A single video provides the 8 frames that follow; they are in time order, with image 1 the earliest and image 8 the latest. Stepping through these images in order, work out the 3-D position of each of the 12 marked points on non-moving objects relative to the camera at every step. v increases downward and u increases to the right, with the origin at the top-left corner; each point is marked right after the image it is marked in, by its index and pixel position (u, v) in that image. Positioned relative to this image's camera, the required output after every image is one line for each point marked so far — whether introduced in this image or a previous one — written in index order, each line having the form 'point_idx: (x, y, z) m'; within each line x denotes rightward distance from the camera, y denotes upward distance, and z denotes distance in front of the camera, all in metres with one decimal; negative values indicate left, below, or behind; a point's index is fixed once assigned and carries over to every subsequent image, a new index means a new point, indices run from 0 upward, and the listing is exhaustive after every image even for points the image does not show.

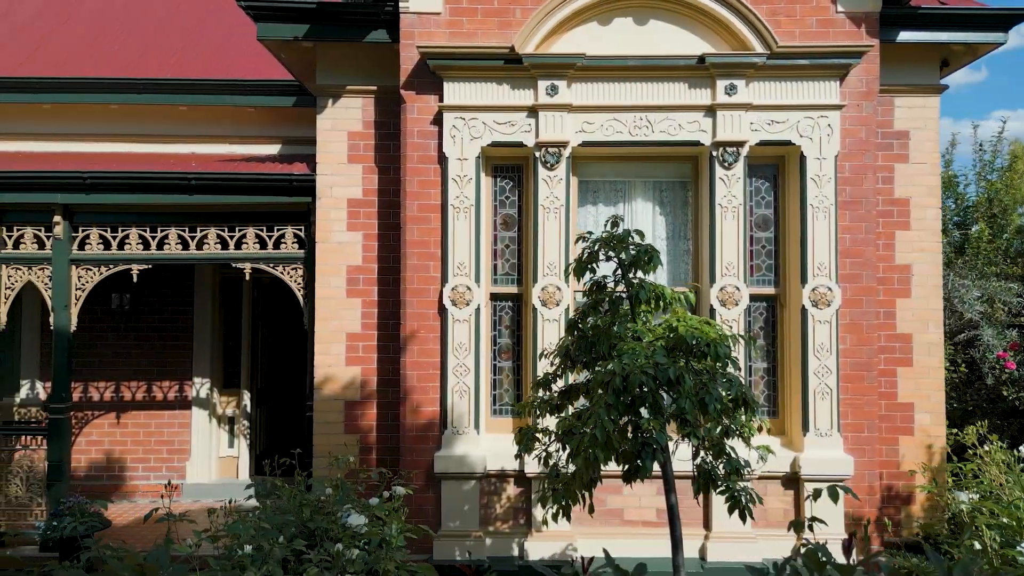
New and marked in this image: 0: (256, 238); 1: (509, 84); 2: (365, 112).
0: (-2.6, +0.5, +6.4) m
1: (0.0, +1.8, +5.5) m
2: (-1.4, +1.7, +6.1) m
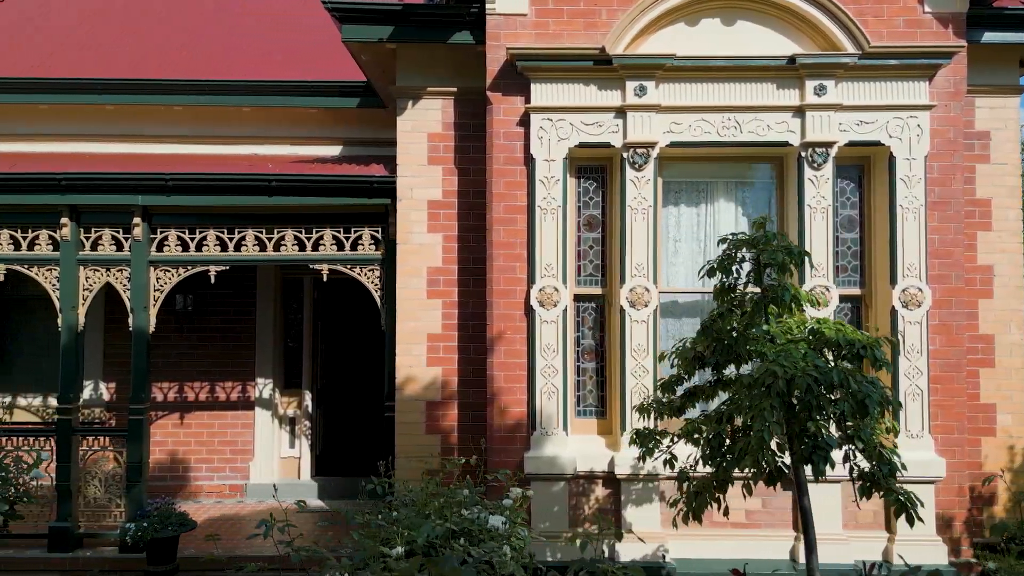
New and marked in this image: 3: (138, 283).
0: (-1.8, +0.5, +6.4) m
1: (+0.8, +1.8, +5.5) m
2: (-0.7, +1.7, +6.1) m
3: (-3.8, +0.1, +6.3) m
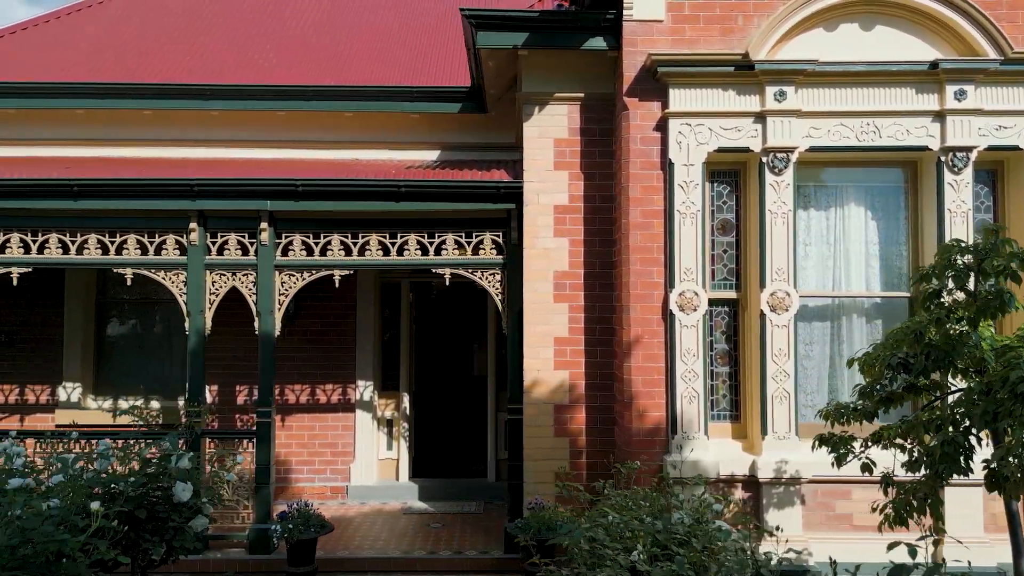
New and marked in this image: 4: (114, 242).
0: (-0.6, +0.5, +6.5) m
1: (+2.0, +1.8, +5.6) m
2: (+0.6, +1.7, +6.1) m
3: (-2.5, 0.0, +6.3) m
4: (-4.1, +0.5, +6.4) m
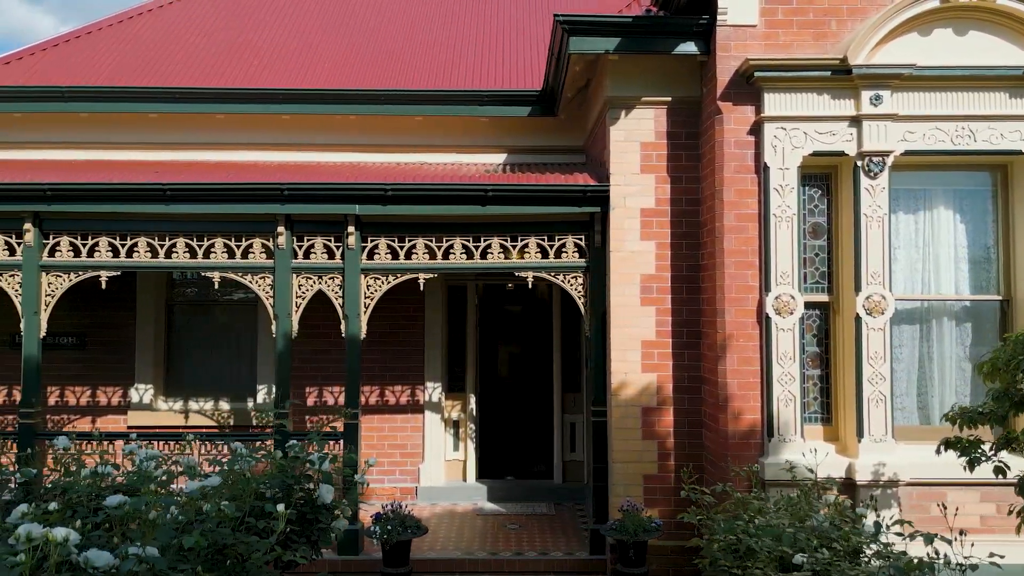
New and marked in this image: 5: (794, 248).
0: (+0.3, +0.4, +6.5) m
1: (+2.9, +1.7, +5.6) m
2: (+1.4, +1.6, +6.2) m
3: (-1.6, 0.0, +6.4) m
4: (-3.2, +0.4, +6.5) m
5: (+2.5, +0.4, +5.6) m
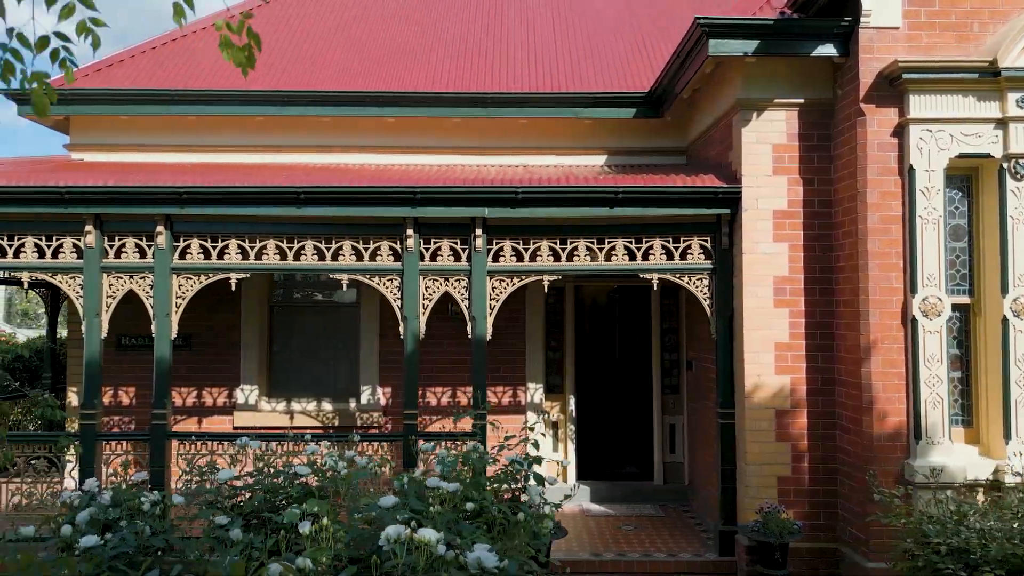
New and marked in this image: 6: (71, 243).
0: (+1.6, +0.4, +6.5) m
1: (+4.2, +1.7, +5.6) m
2: (+2.8, +1.6, +6.2) m
3: (-0.3, 0.0, +6.4) m
4: (-1.9, +0.4, +6.6) m
5: (+3.8, +0.3, +5.6) m
6: (-4.6, +0.5, +6.5) m
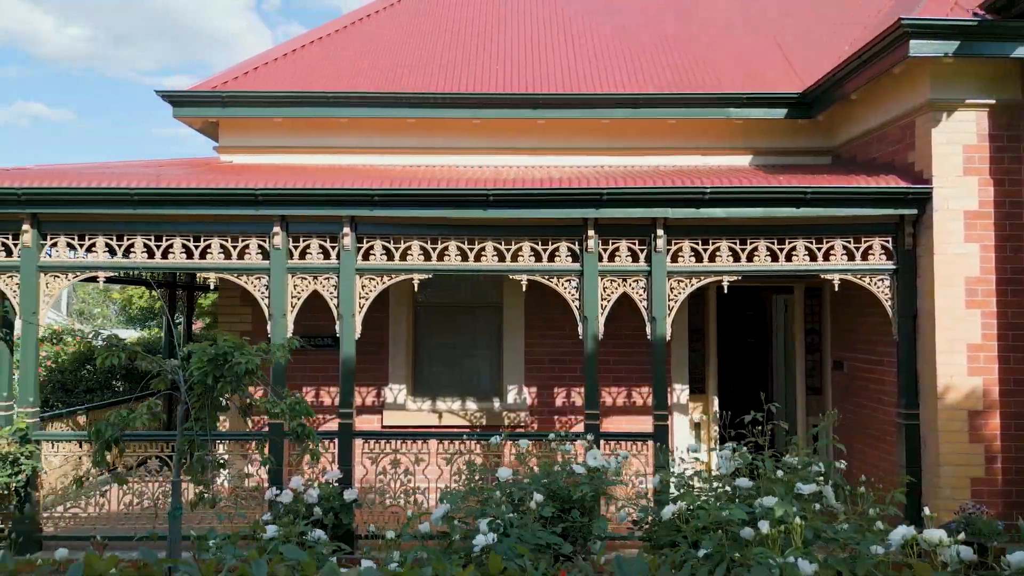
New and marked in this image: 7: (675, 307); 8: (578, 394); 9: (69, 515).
0: (+3.5, +0.4, +6.5) m
1: (+6.0, +1.7, +5.6) m
2: (+4.6, +1.6, +6.2) m
3: (+1.5, 0.0, +6.4) m
4: (0.0, +0.4, +6.6) m
5: (+5.7, +0.3, +5.5) m
6: (-2.7, +0.5, +6.6) m
7: (+1.7, -0.2, +6.5) m
8: (+0.9, -1.4, +8.1) m
9: (-4.6, -2.4, +6.5) m
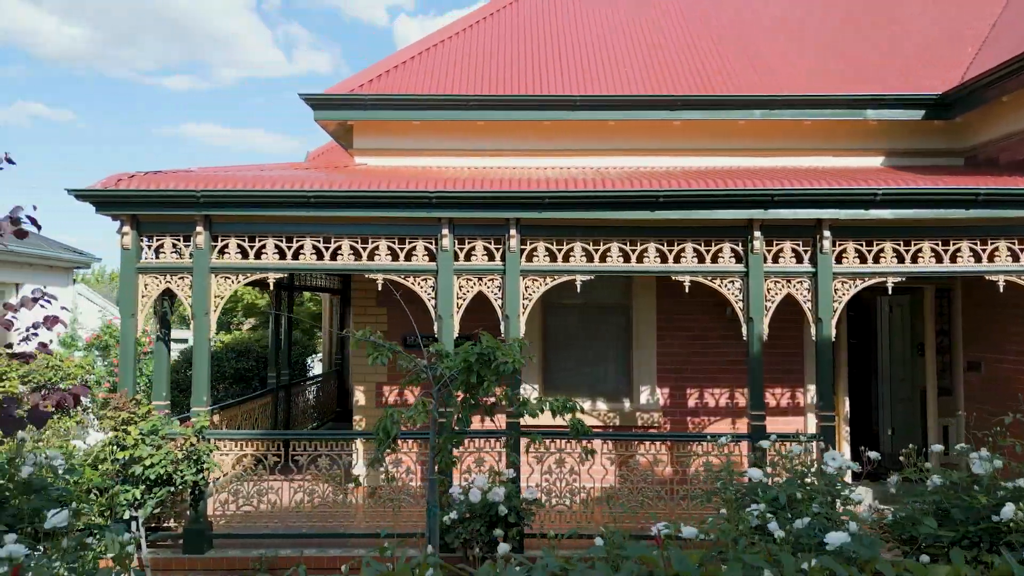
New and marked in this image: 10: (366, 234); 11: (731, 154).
0: (+5.2, +0.4, +6.6) m
1: (+7.8, +1.7, +5.6) m
2: (+6.4, +1.6, +6.2) m
3: (+3.3, -0.1, +6.5) m
4: (+1.7, +0.4, +6.7) m
5: (+7.4, +0.3, +5.5) m
6: (-0.9, +0.4, +6.7) m
7: (+3.4, -0.2, +6.6) m
8: (+2.6, -1.4, +8.2) m
9: (-2.9, -2.4, +6.6) m
10: (-1.6, +0.6, +6.7) m
11: (+2.9, +1.7, +8.1) m
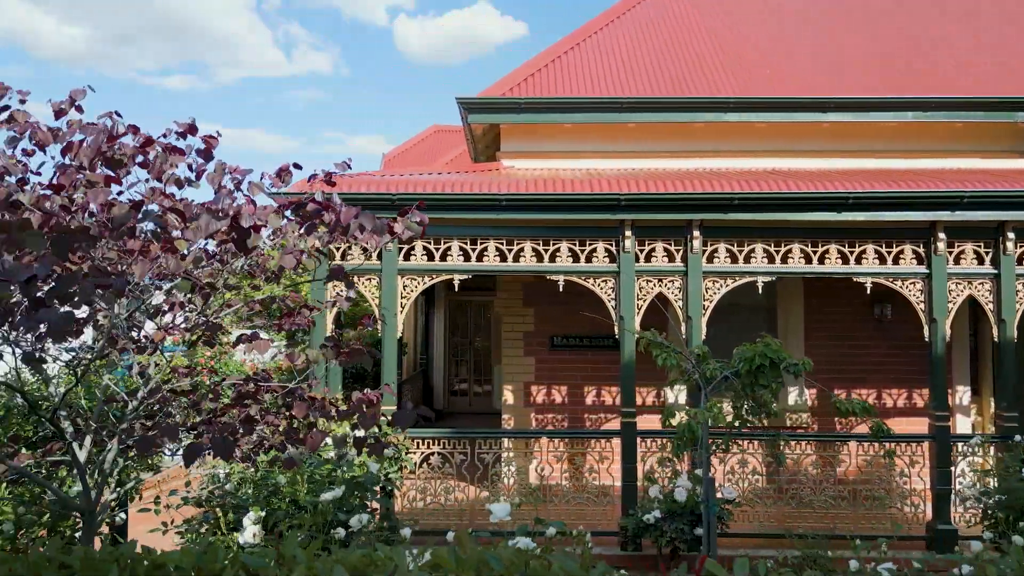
0: (+7.1, +0.4, +6.6) m
1: (+9.7, +1.7, +5.6) m
2: (+8.3, +1.6, +6.2) m
3: (+5.2, -0.1, +6.5) m
4: (+3.7, +0.4, +6.7) m
5: (+9.4, +0.3, +5.6) m
6: (+1.0, +0.4, +6.7) m
7: (+5.4, -0.2, +6.6) m
8: (+4.6, -1.4, +8.2) m
9: (-0.9, -2.4, +6.7) m
10: (+0.4, +0.6, +6.7) m
11: (+4.8, +1.7, +8.2) m
